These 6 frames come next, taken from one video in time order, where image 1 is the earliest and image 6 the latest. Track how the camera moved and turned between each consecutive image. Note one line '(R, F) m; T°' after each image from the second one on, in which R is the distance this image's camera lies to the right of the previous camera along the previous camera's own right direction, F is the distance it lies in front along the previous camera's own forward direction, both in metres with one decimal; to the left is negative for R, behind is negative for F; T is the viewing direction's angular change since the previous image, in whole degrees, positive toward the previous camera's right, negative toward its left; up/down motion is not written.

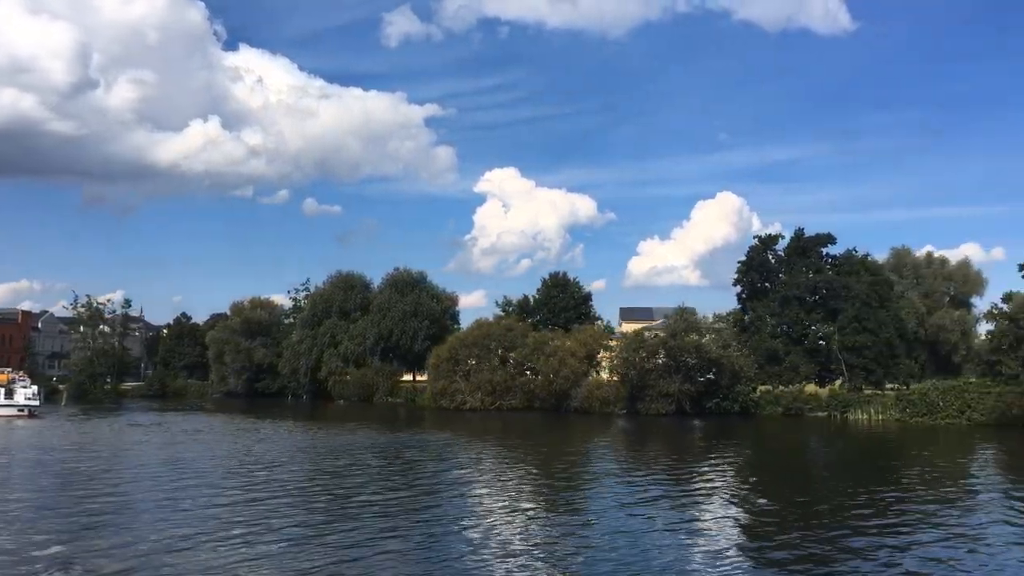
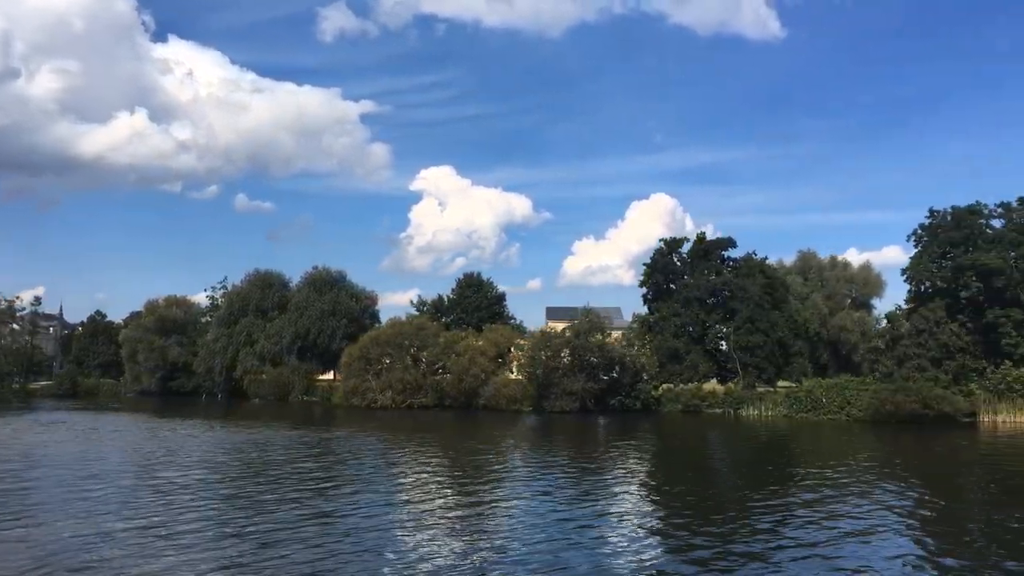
(+1.6, -1.1) m; +4°
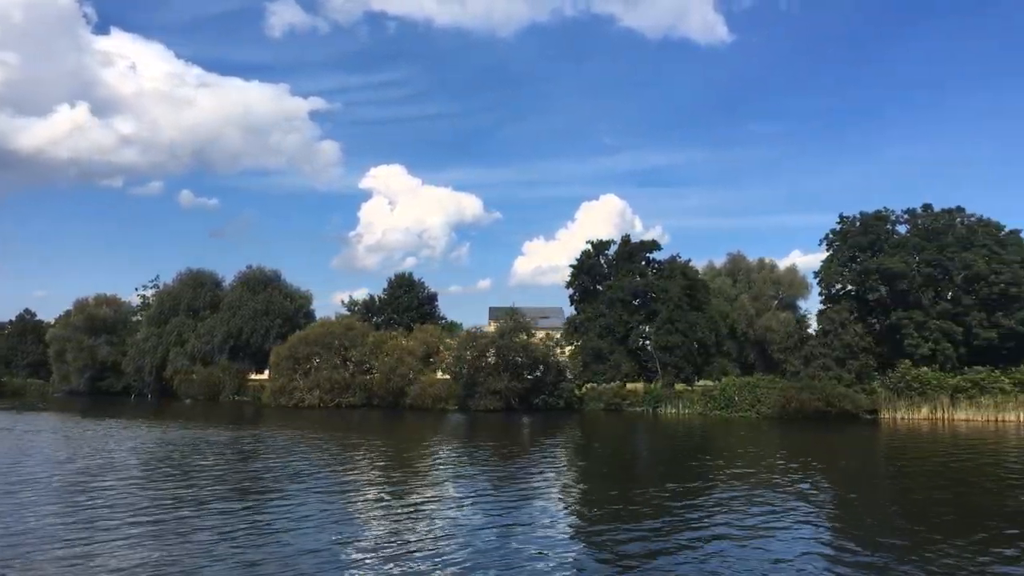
(+1.5, -0.9) m; +3°
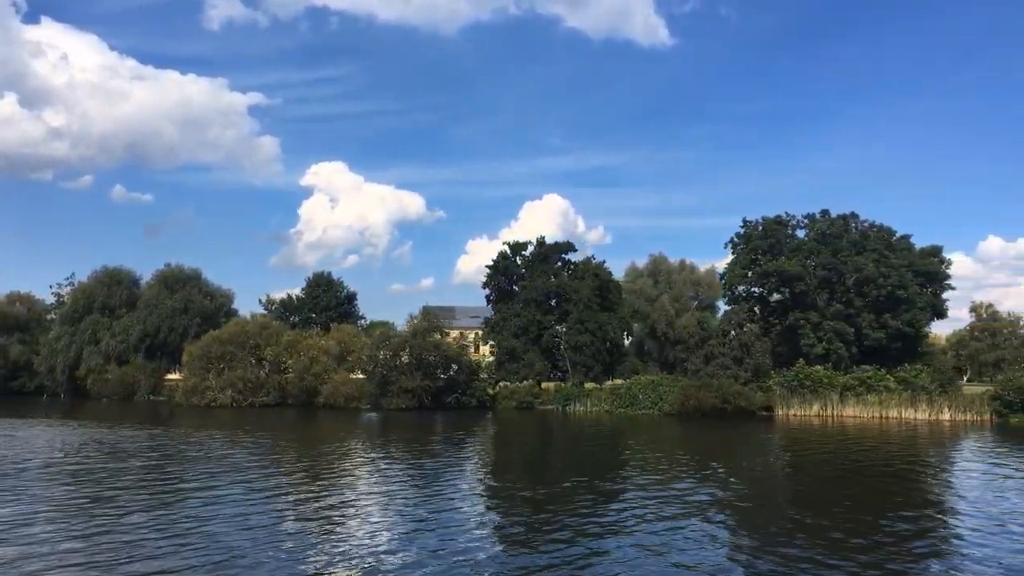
(+1.9, -0.8) m; +4°
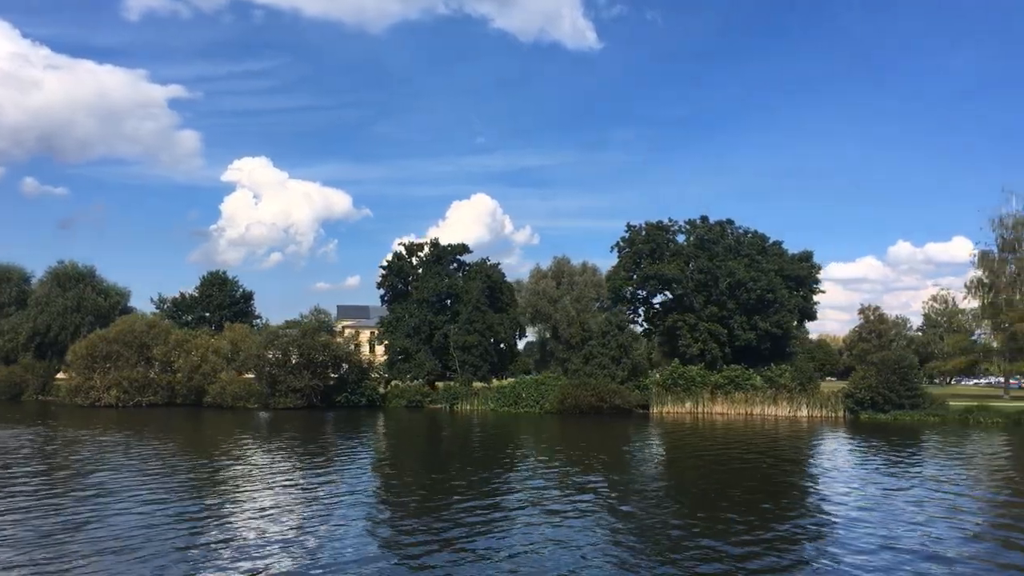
(+2.5, -1.2) m; +5°
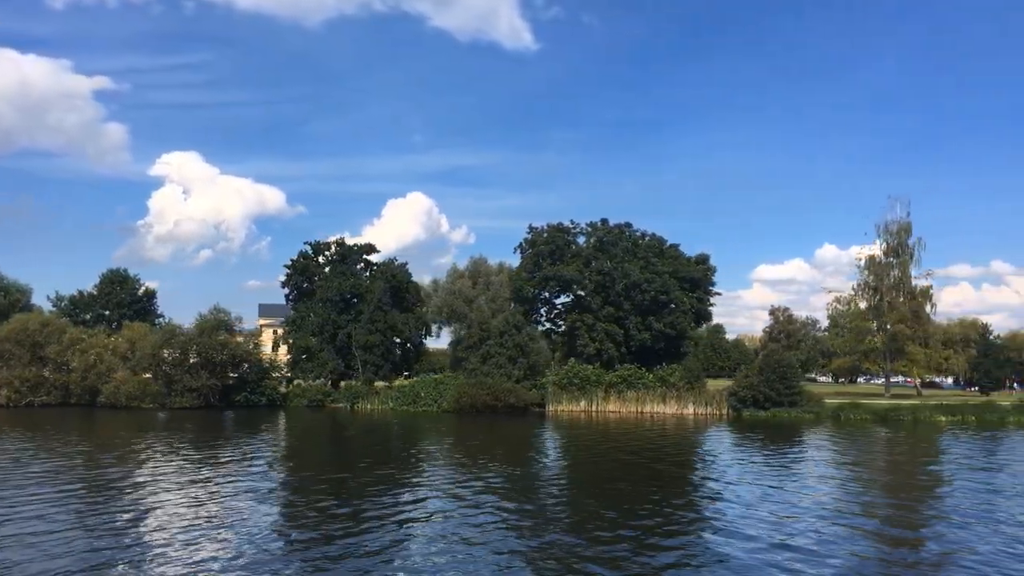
(+2.3, -0.7) m; +4°
